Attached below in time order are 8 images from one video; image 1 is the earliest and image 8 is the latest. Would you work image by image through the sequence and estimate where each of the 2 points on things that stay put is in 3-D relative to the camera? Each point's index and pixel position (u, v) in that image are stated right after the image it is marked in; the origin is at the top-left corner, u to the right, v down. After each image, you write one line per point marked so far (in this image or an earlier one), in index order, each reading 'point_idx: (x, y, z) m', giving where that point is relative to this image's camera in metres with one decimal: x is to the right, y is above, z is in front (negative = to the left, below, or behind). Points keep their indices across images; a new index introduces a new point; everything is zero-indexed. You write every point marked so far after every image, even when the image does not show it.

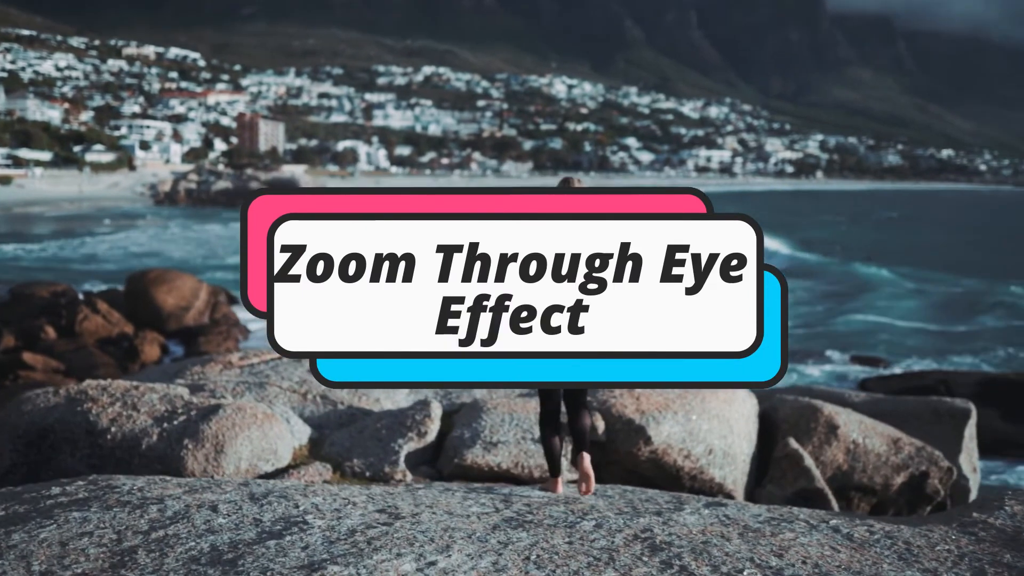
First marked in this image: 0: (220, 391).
0: (-1.8, -0.6, +6.1) m
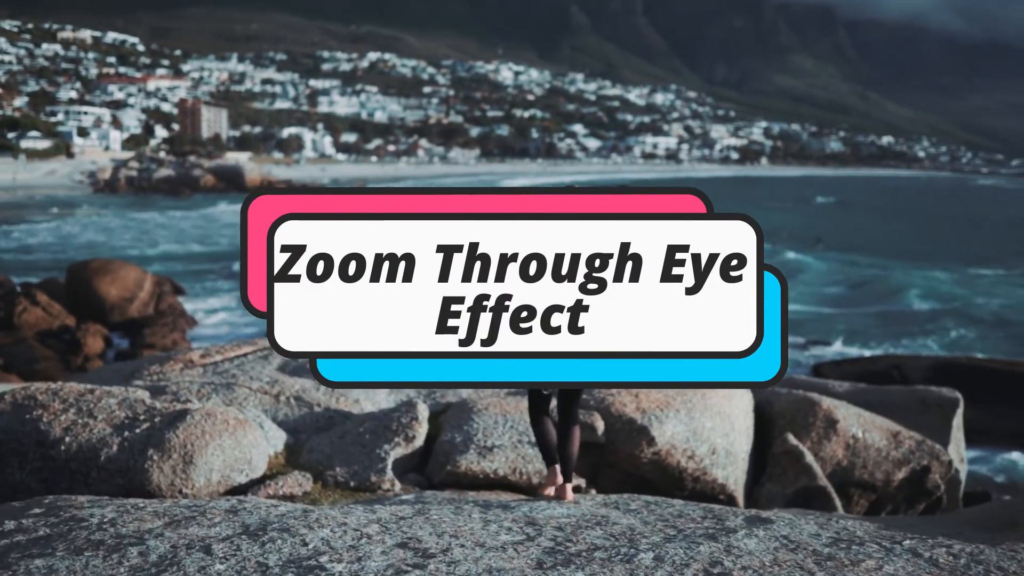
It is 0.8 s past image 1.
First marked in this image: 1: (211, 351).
0: (-1.8, -0.6, +5.6) m
1: (-2.1, -0.4, +6.9) m
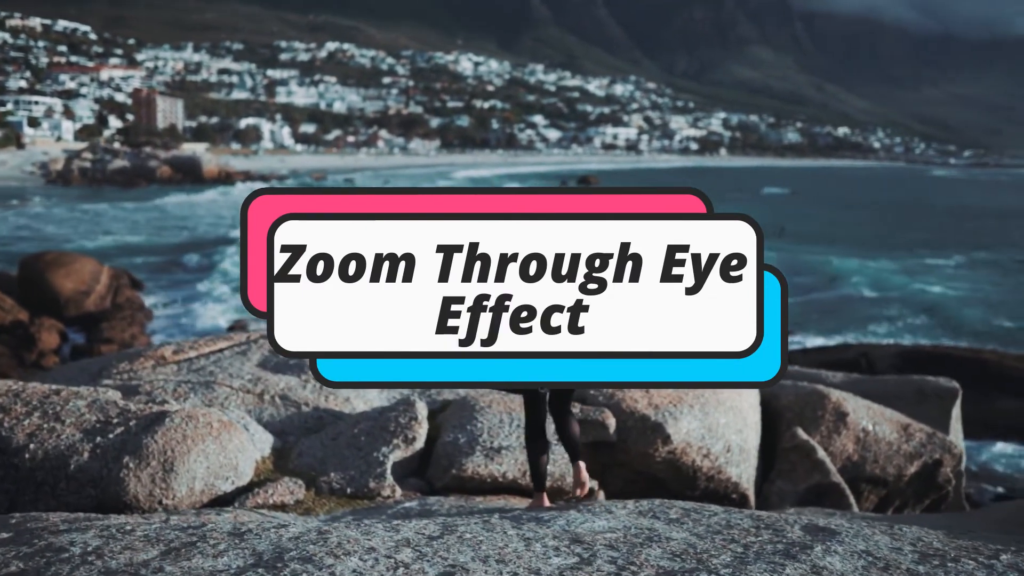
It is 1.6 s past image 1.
0: (-1.8, -0.5, +5.1) m
1: (-2.1, -0.4, +6.5) m
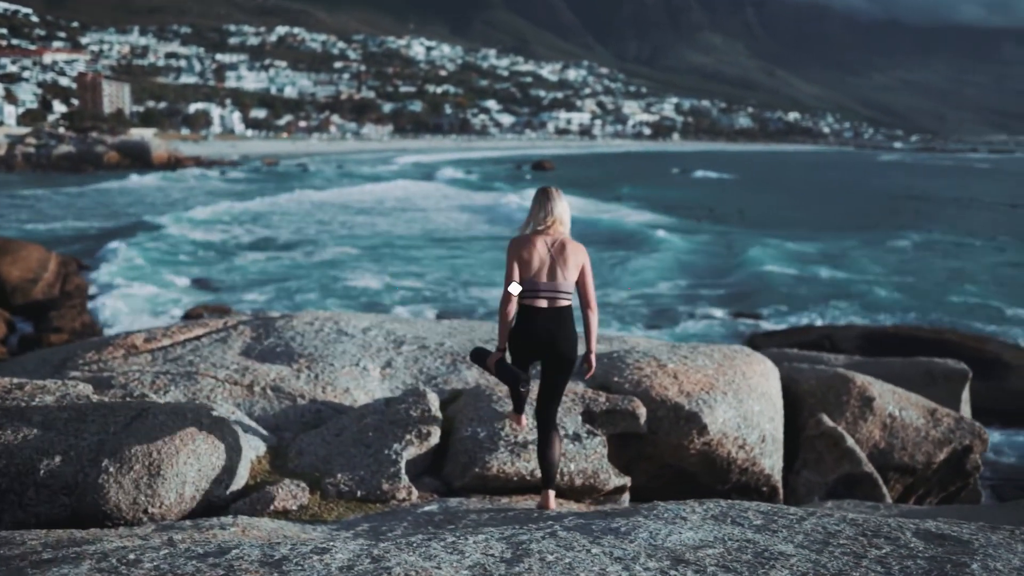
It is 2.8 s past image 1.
0: (-1.7, -0.4, +4.6) m
1: (-2.1, -0.3, +5.9) m
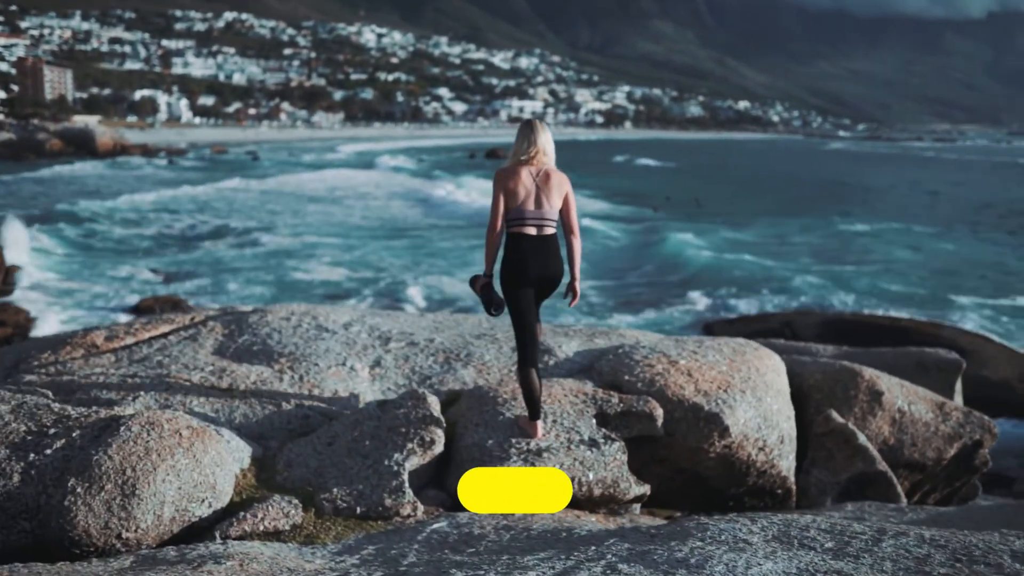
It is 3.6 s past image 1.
0: (-1.7, -0.4, +4.1) m
1: (-2.1, -0.2, +5.4) m
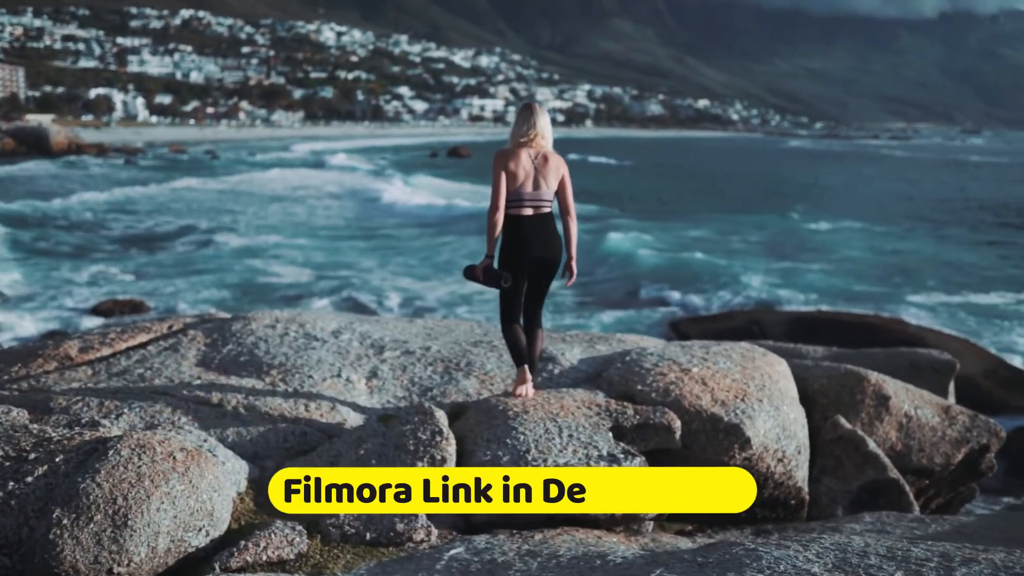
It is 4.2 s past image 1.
0: (-1.6, -0.5, +3.9) m
1: (-2.1, -0.3, +5.1) m
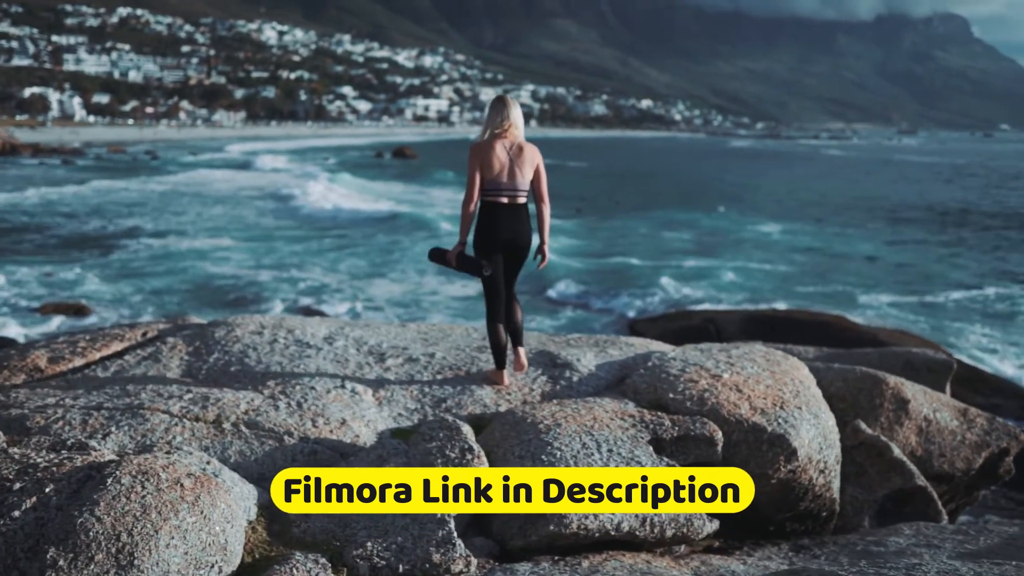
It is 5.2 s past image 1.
0: (-1.5, -0.5, +3.4) m
1: (-2.1, -0.3, +4.7) m
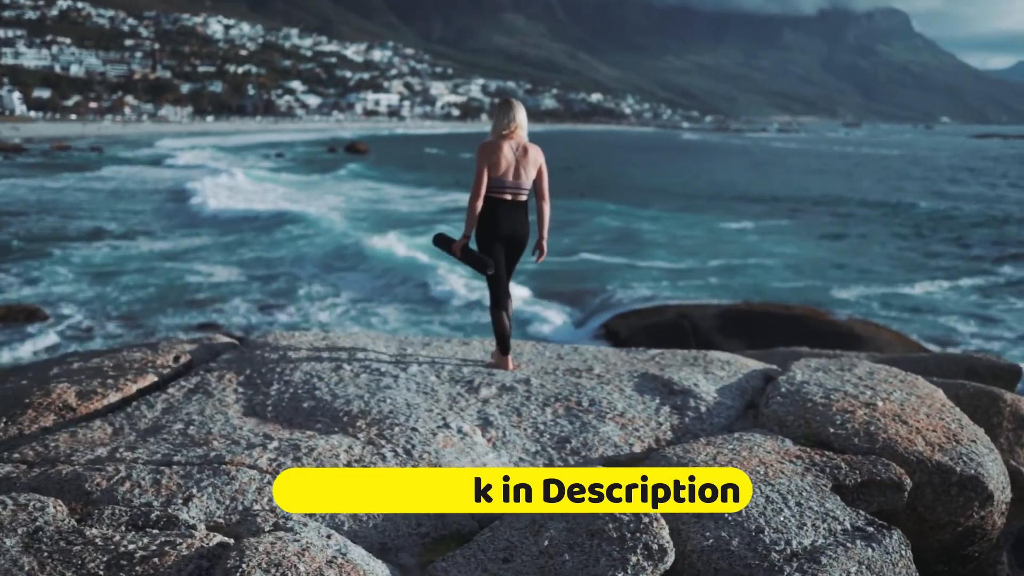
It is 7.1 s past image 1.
0: (-1.0, -0.6, +2.8) m
1: (-1.6, -0.4, +4.0) m
